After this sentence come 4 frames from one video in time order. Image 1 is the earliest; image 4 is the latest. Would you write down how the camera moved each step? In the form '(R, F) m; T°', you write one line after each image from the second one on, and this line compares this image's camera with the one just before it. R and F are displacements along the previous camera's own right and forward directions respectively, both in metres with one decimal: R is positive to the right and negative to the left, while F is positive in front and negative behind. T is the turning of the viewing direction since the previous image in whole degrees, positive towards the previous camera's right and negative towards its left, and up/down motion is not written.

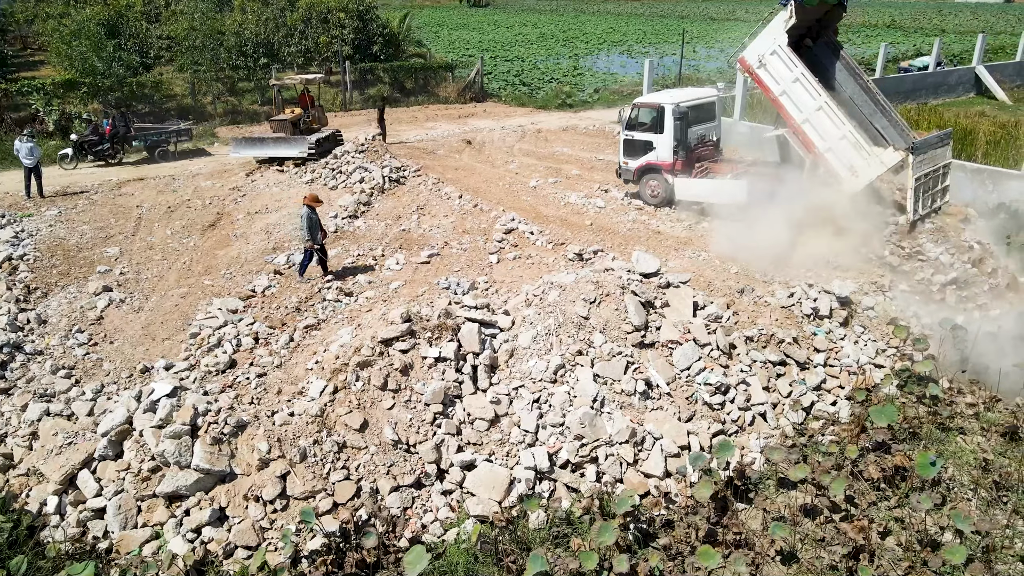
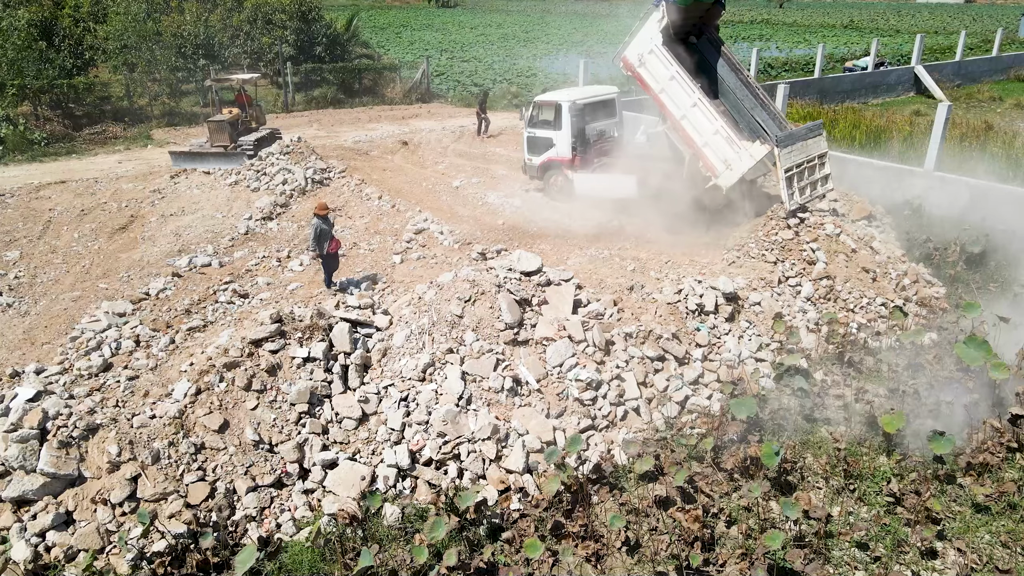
(+1.0, -0.1) m; +2°
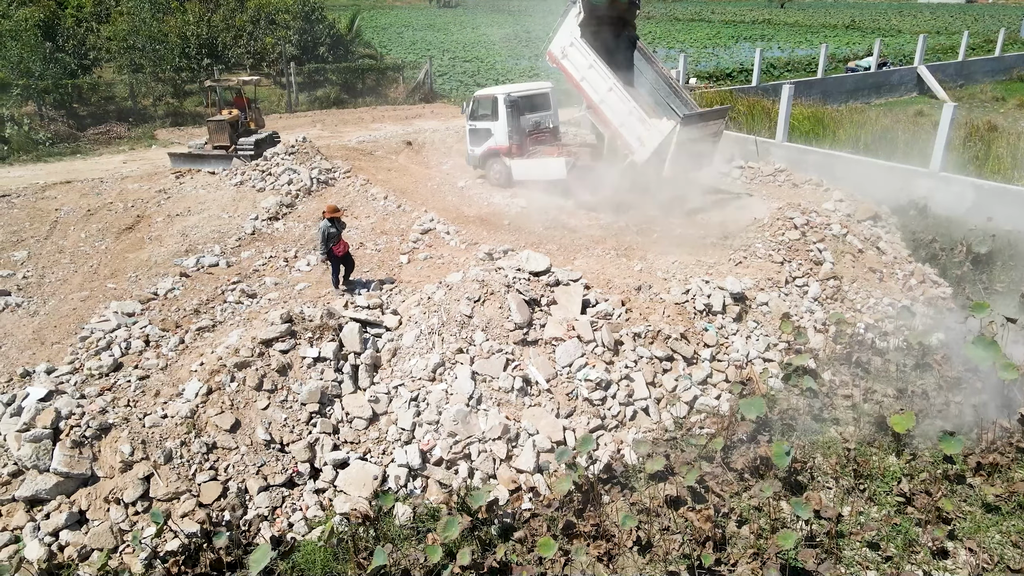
(-0.1, 0.0) m; 0°
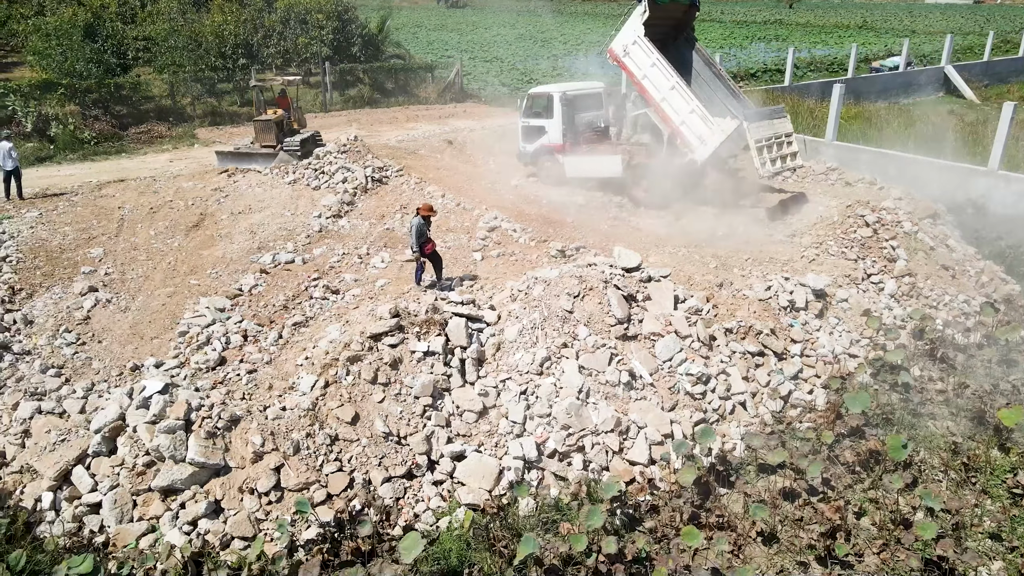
(-1.0, -0.1) m; 0°
